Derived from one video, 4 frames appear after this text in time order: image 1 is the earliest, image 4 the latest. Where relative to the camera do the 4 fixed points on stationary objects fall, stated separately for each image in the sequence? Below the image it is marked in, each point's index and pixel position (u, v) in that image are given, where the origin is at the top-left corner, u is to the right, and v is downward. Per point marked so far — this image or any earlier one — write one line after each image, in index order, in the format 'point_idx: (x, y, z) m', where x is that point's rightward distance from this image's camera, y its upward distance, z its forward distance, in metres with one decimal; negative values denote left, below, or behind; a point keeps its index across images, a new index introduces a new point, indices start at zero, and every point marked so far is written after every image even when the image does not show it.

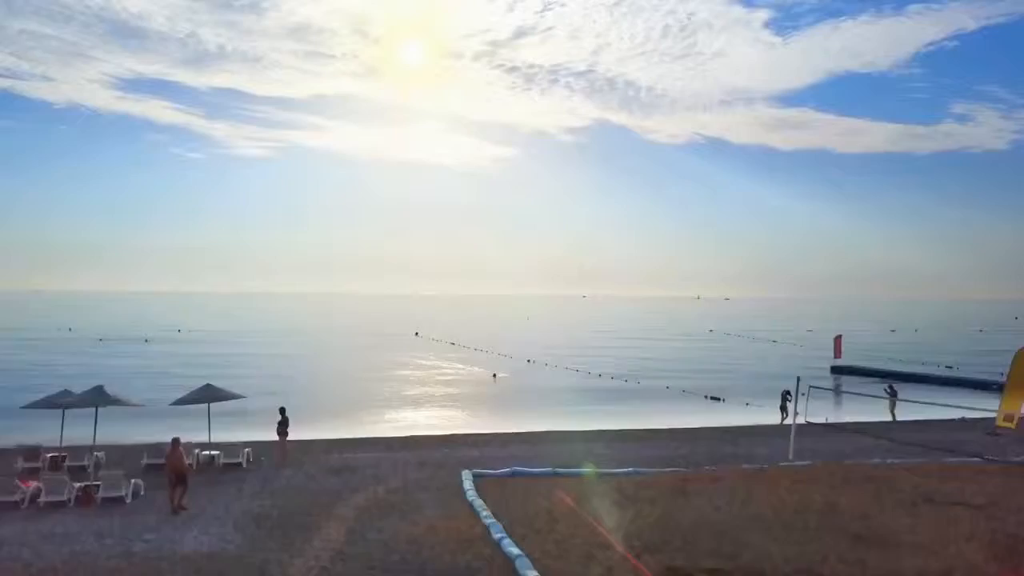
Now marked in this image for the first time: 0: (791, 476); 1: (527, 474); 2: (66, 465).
0: (+4.1, -2.7, +12.1) m
1: (+0.2, -2.8, +12.1) m
2: (-6.7, -2.7, +12.5) m
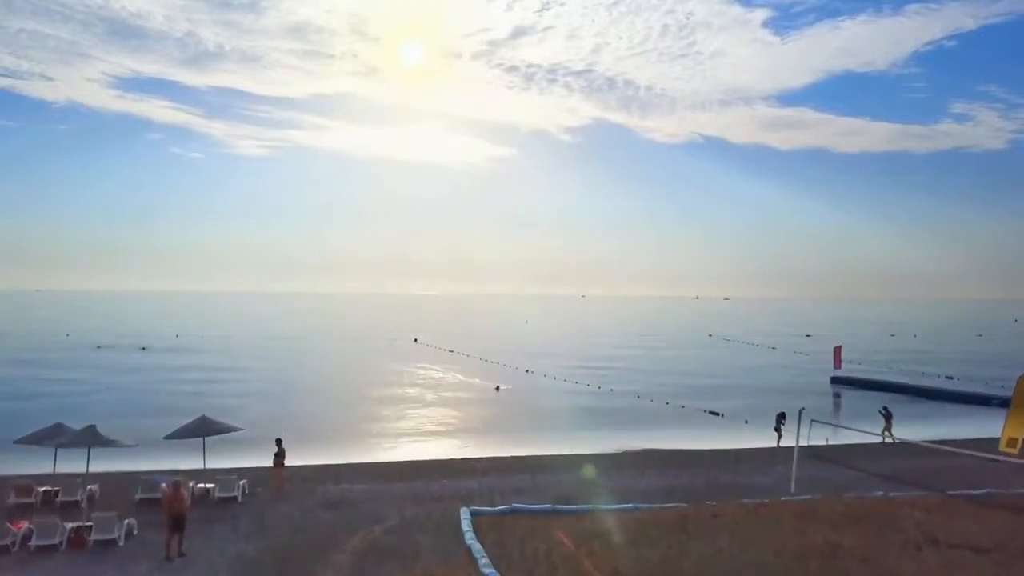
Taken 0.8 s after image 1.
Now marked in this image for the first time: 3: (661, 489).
0: (+4.1, -3.2, +11.9) m
1: (+0.2, -3.2, +12.0) m
2: (-6.8, -3.2, +12.3) m
3: (+2.6, -3.4, +14.1) m
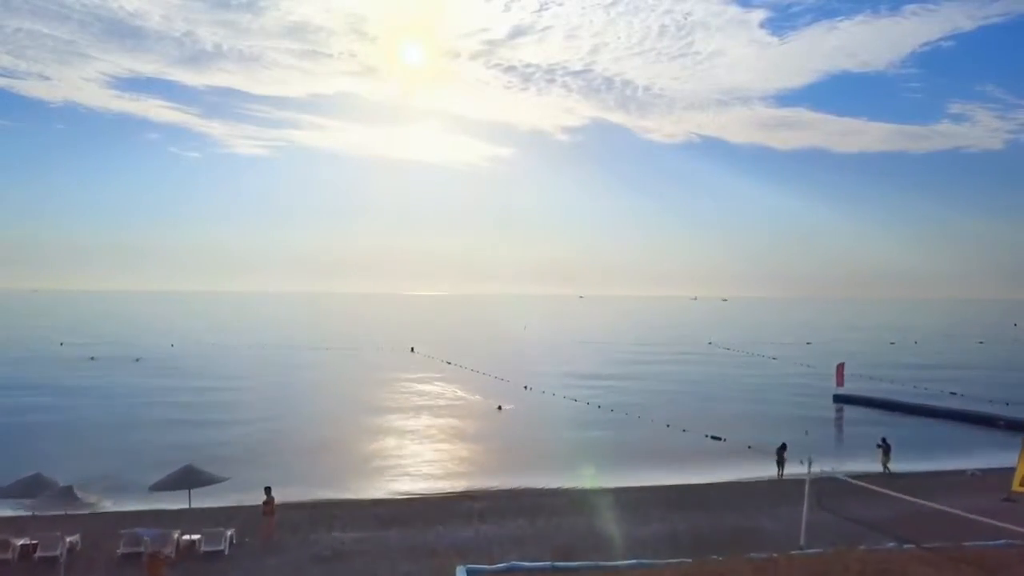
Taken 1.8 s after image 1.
0: (+4.0, -3.9, +11.4) m
1: (+0.2, -3.9, +11.5) m
2: (-6.8, -3.8, +11.8) m
3: (+2.5, -4.1, +13.6) m
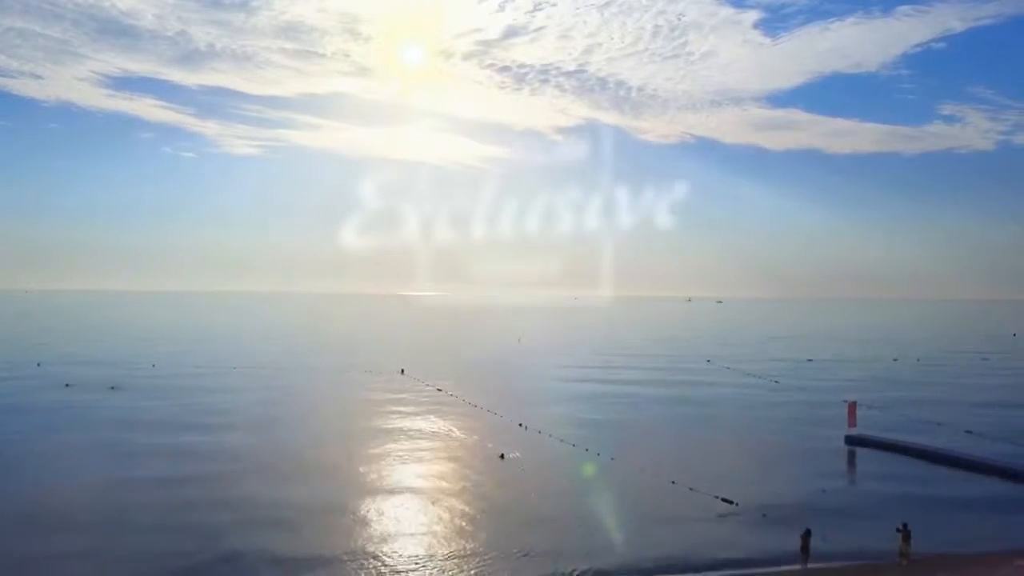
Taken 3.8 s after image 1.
0: (+3.9, -5.3, +9.4) m
1: (0.0, -5.3, +9.4) m
2: (-6.9, -5.2, +9.6) m
3: (+2.4, -5.5, +11.5) m
